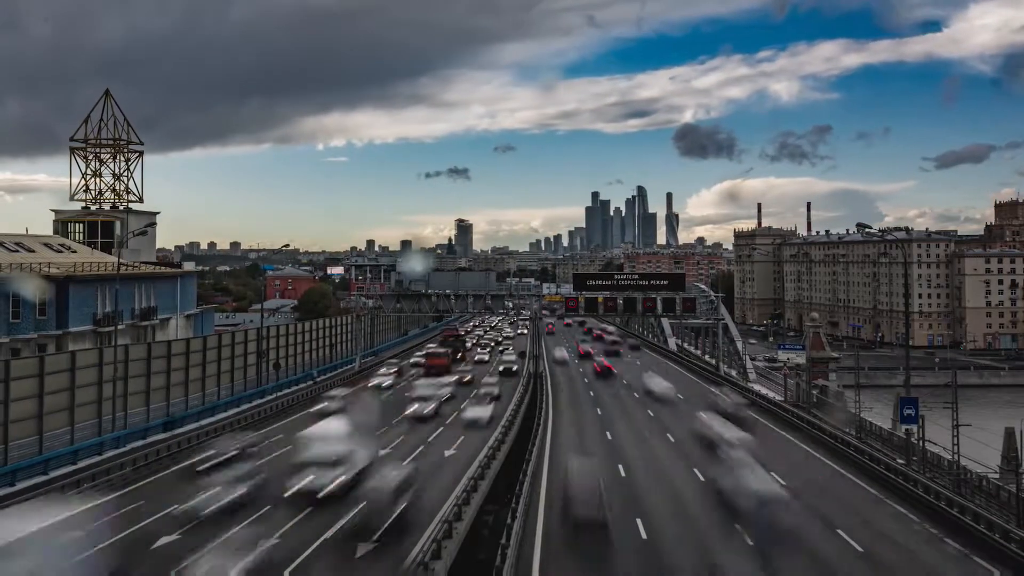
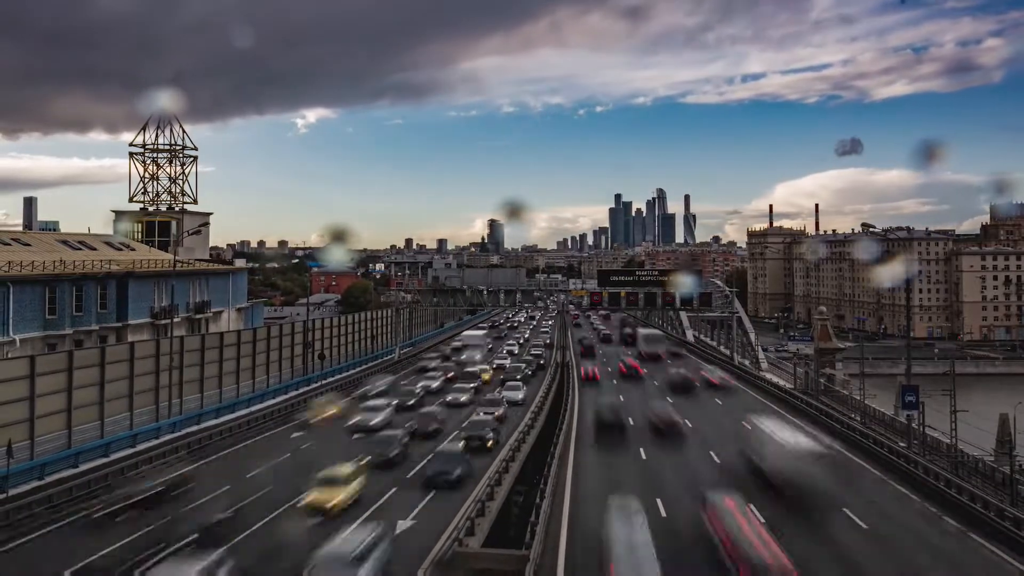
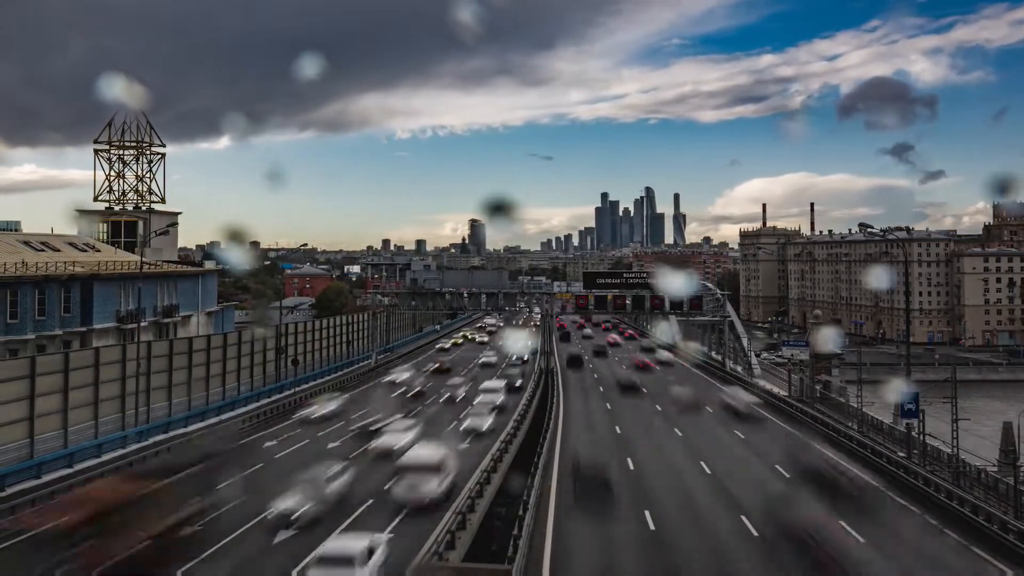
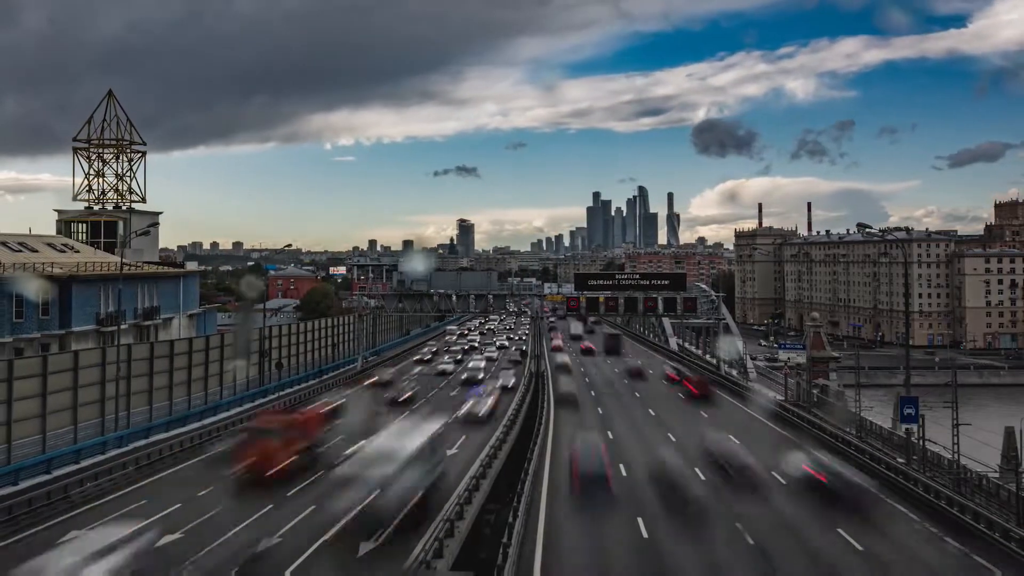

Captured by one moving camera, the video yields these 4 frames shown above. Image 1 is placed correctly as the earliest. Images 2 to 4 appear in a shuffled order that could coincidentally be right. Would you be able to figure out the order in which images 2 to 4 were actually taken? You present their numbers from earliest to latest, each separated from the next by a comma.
4, 3, 2
